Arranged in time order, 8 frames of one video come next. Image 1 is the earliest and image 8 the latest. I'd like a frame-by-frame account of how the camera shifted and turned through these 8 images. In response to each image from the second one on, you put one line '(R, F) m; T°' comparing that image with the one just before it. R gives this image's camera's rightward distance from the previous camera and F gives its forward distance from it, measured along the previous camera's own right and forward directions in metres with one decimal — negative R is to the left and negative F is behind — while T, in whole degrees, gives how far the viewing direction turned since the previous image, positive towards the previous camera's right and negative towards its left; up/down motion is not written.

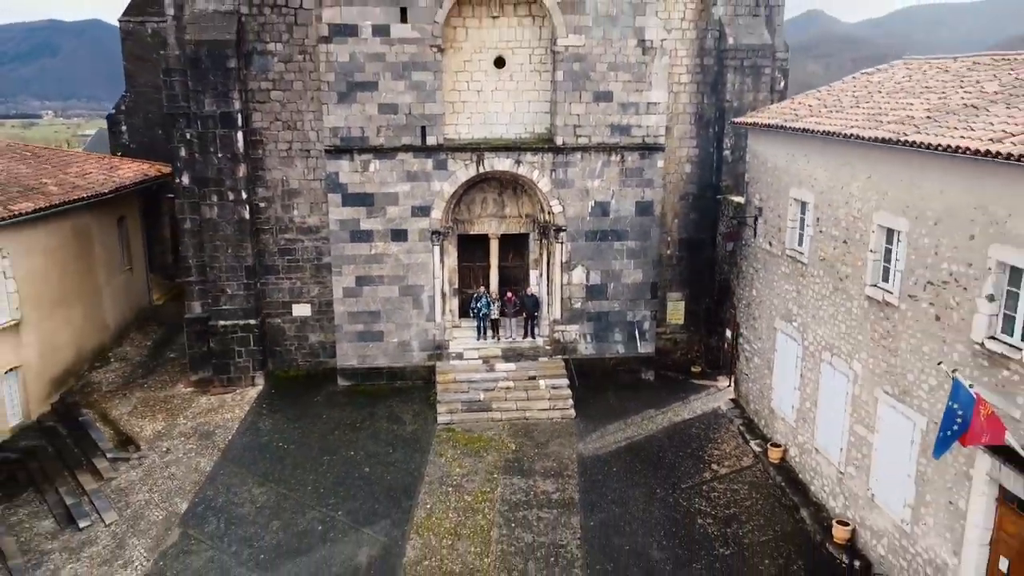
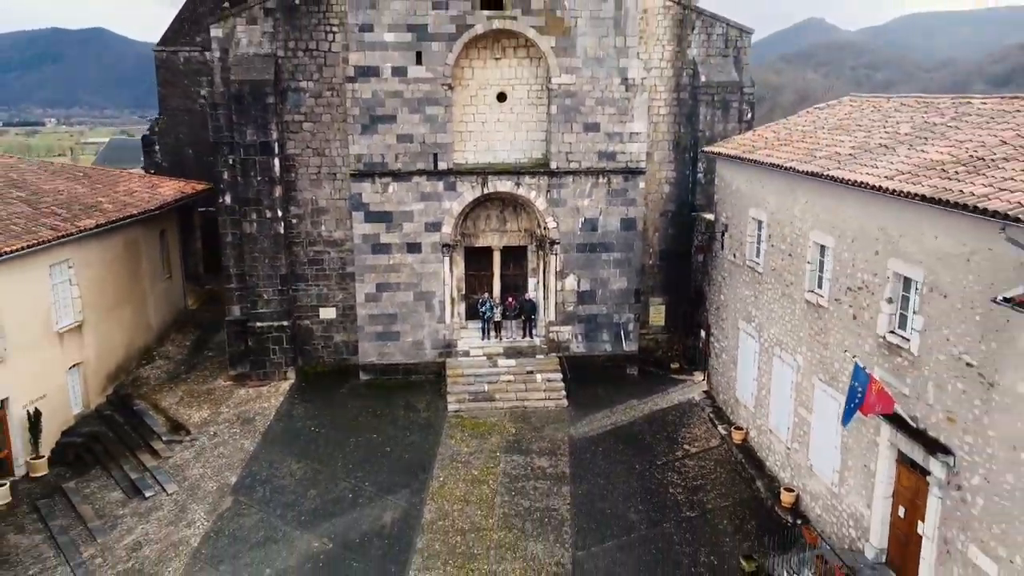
(0.0, -1.8) m; 0°
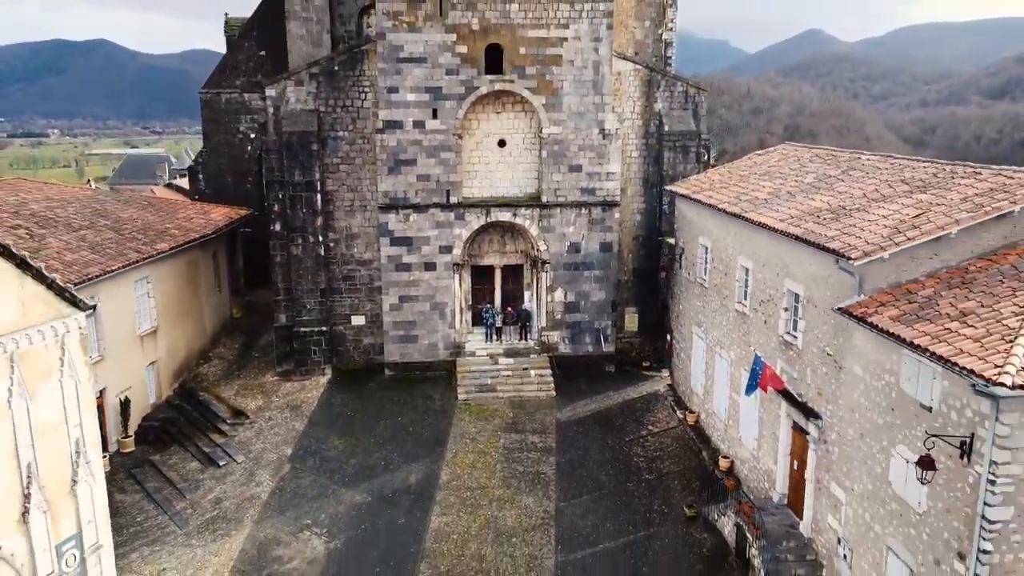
(+0.1, -3.1) m; 0°
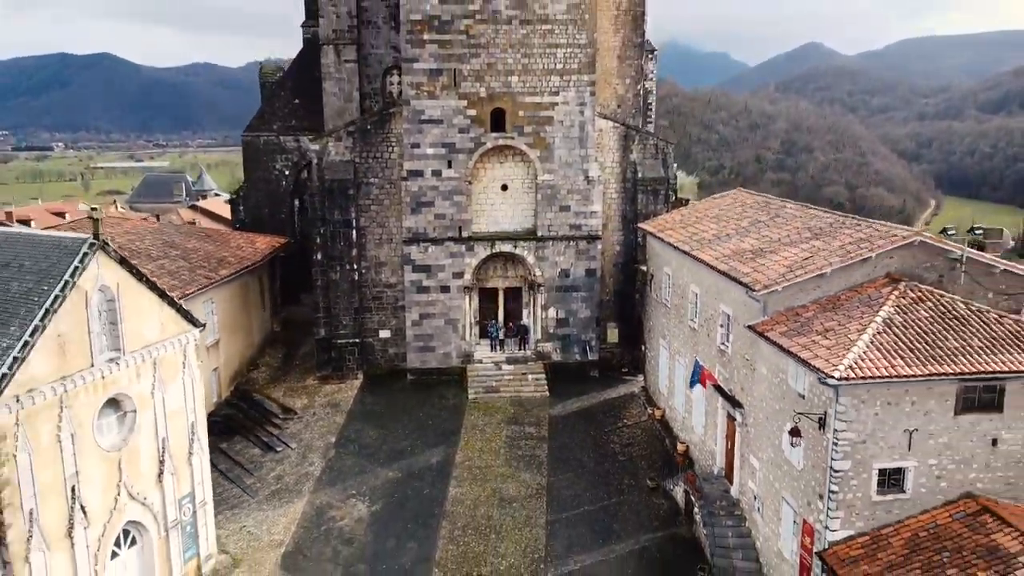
(0.0, -3.7) m; 0°
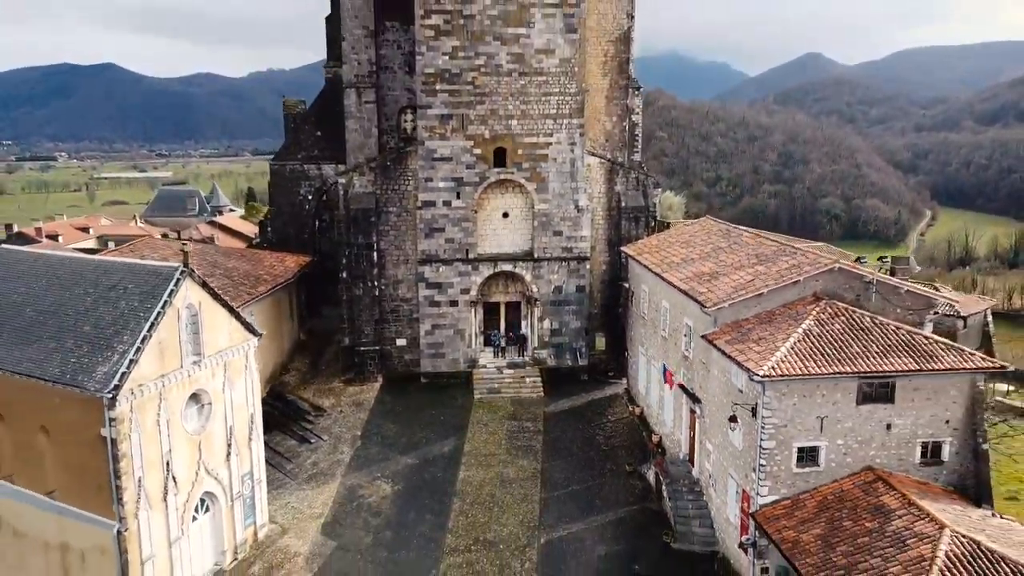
(0.0, -3.2) m; 0°
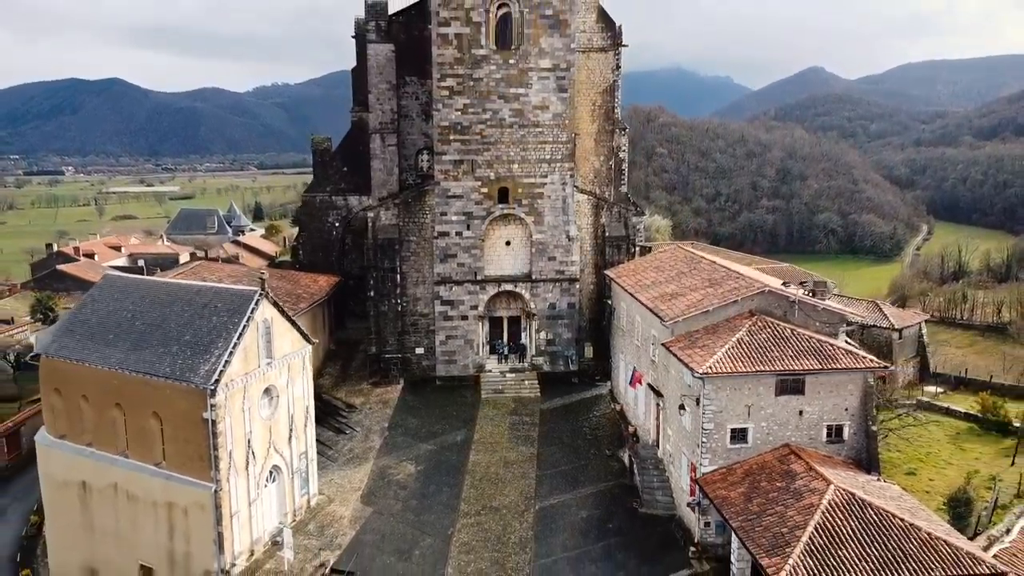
(+0.1, -4.5) m; 0°
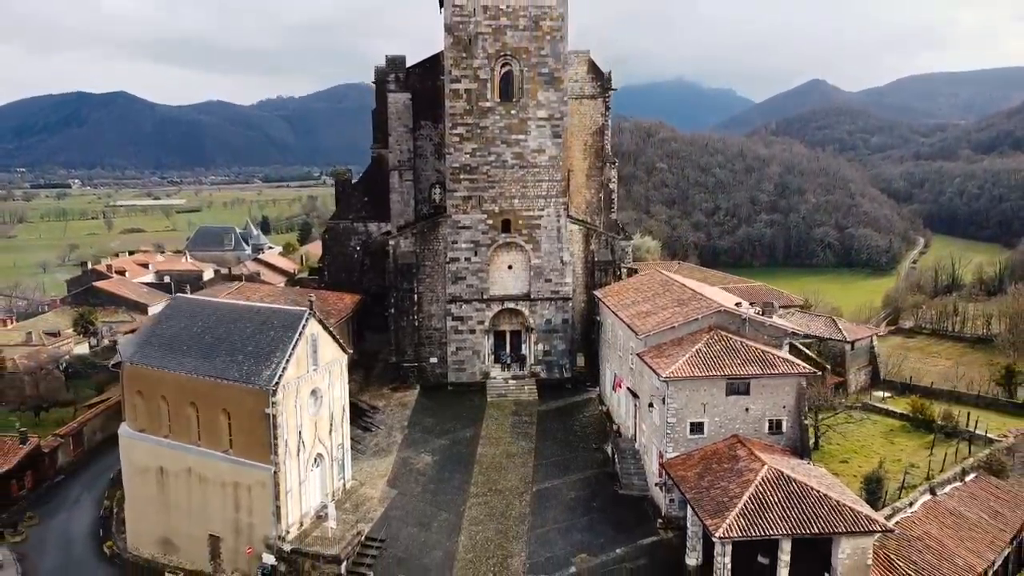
(+0.1, -4.5) m; 0°
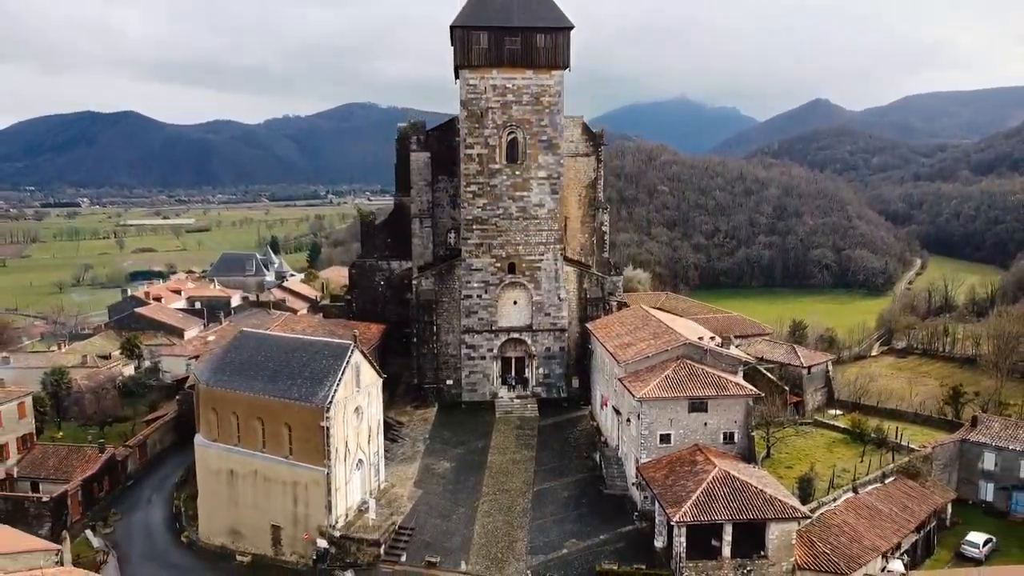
(0.0, -5.8) m; 0°
